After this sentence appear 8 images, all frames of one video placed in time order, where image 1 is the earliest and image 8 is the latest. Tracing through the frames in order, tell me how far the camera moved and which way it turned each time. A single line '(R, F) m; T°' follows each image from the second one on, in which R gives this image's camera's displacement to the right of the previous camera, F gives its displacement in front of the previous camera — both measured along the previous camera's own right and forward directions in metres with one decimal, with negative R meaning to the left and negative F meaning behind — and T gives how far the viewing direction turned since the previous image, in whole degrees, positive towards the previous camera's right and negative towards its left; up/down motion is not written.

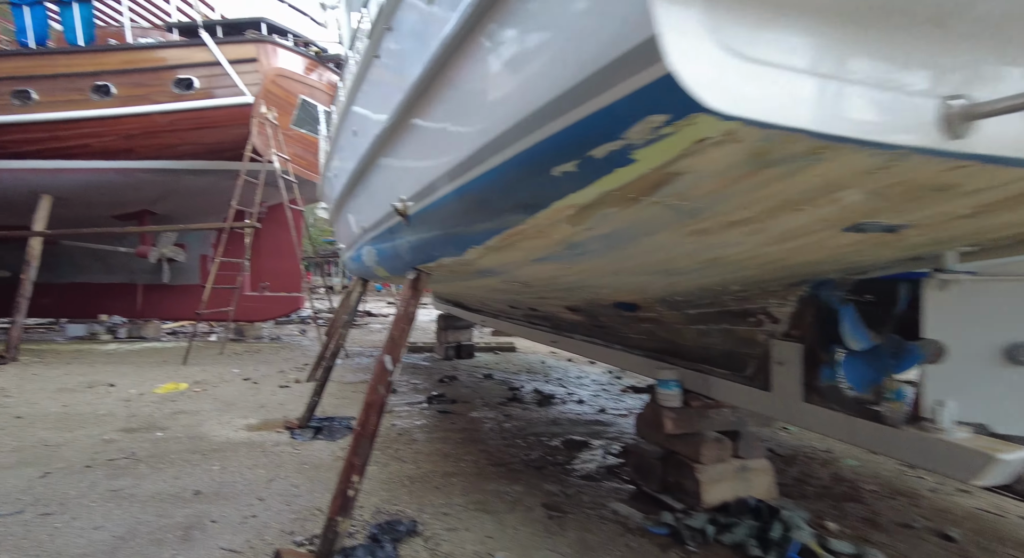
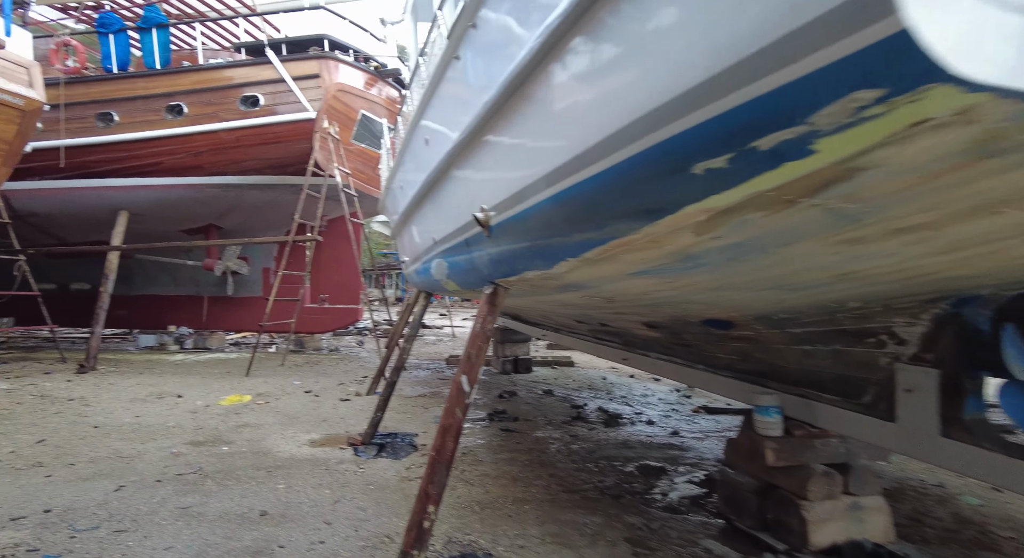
(-0.2, +0.2) m; -5°
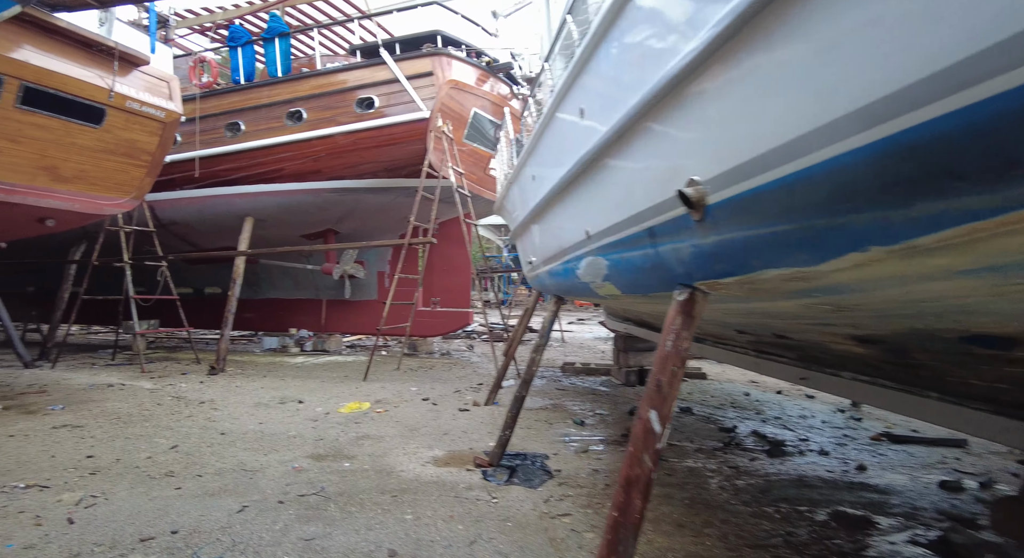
(-0.3, +0.4) m; -10°
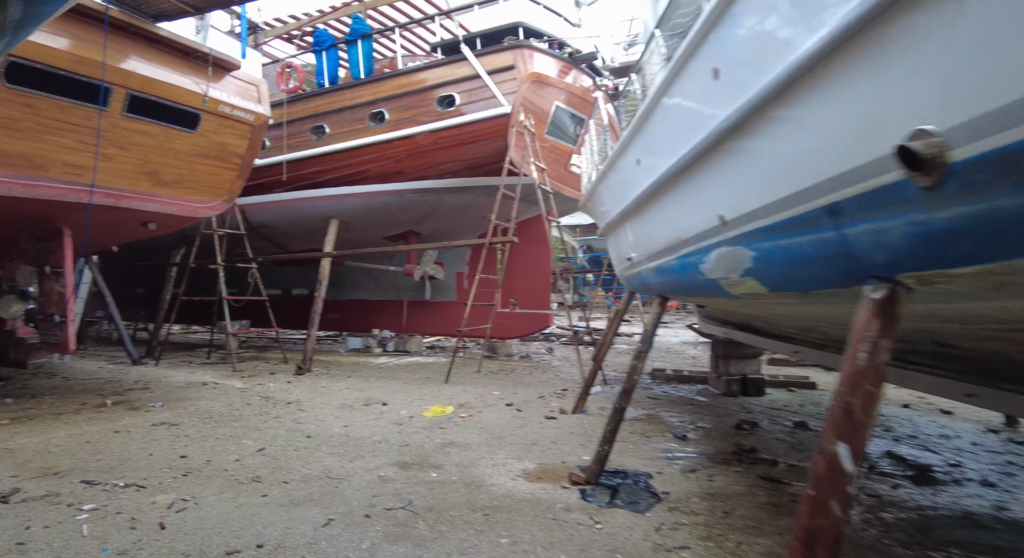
(-0.1, +0.3) m; -8°
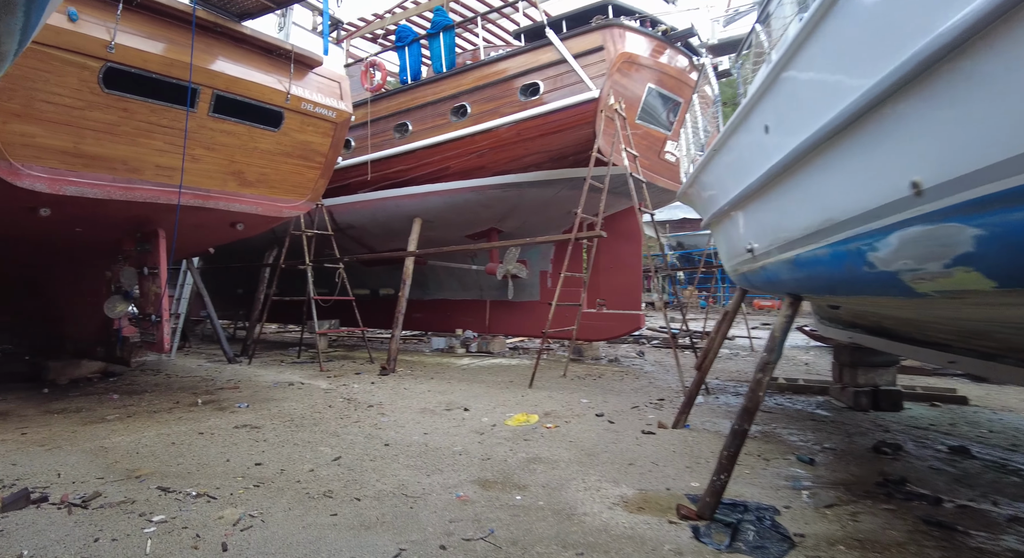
(-0.1, +0.3) m; -9°
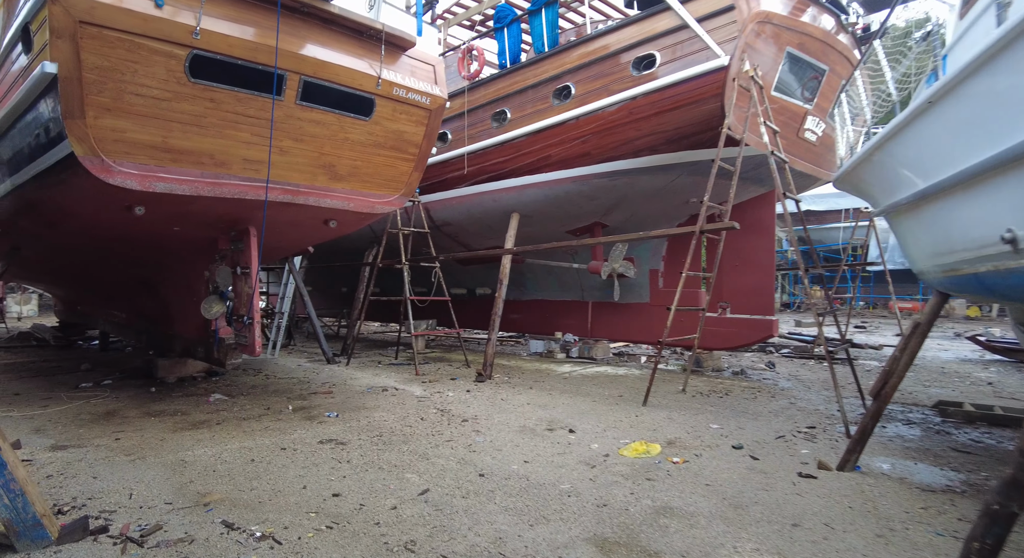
(-0.1, +0.5) m; -11°
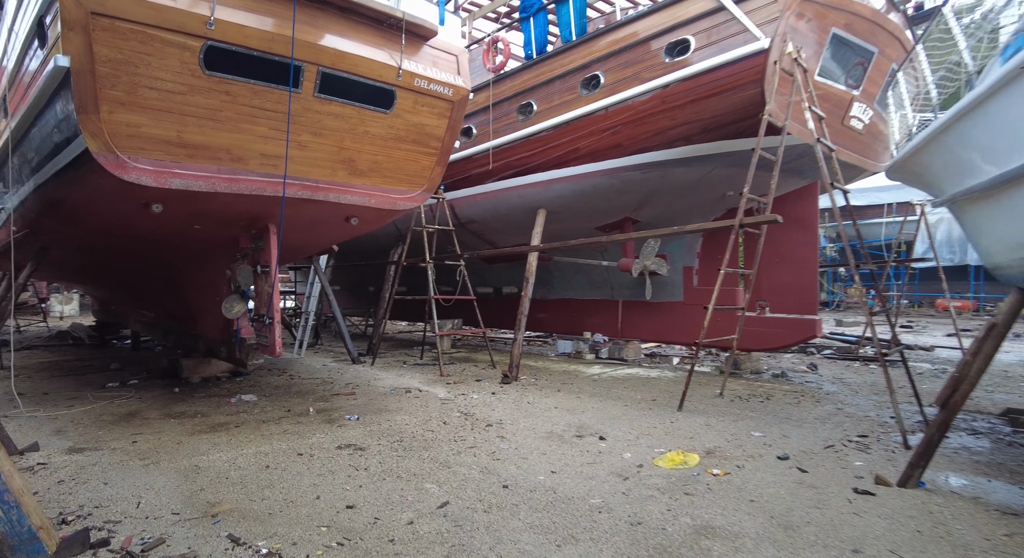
(0.0, +0.2) m; -3°
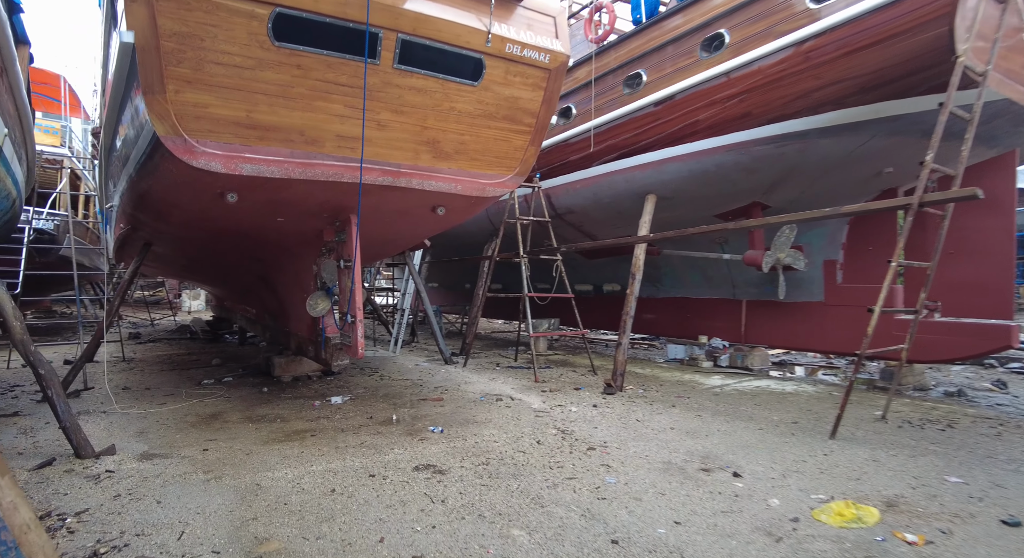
(0.0, +0.5) m; -11°
